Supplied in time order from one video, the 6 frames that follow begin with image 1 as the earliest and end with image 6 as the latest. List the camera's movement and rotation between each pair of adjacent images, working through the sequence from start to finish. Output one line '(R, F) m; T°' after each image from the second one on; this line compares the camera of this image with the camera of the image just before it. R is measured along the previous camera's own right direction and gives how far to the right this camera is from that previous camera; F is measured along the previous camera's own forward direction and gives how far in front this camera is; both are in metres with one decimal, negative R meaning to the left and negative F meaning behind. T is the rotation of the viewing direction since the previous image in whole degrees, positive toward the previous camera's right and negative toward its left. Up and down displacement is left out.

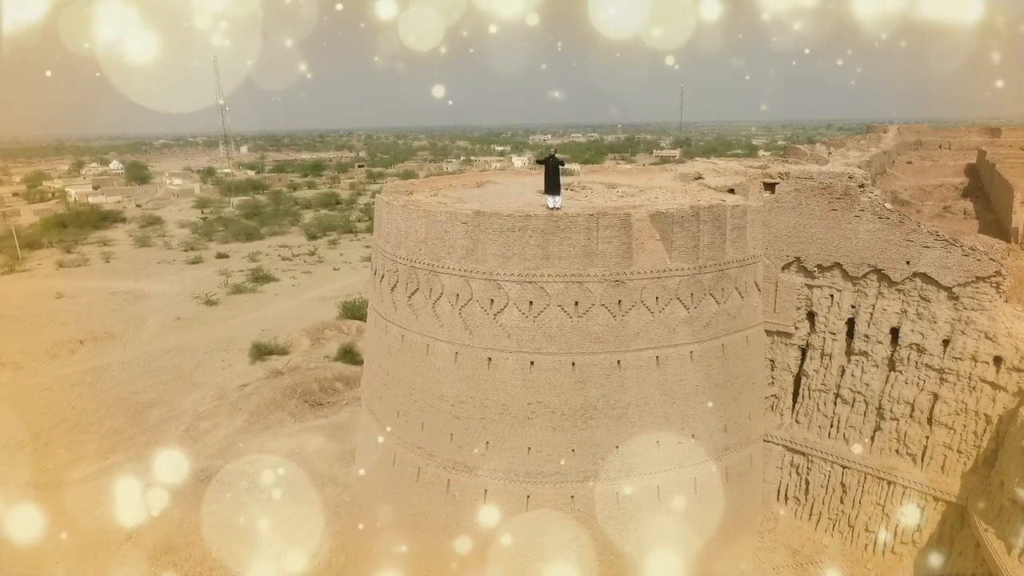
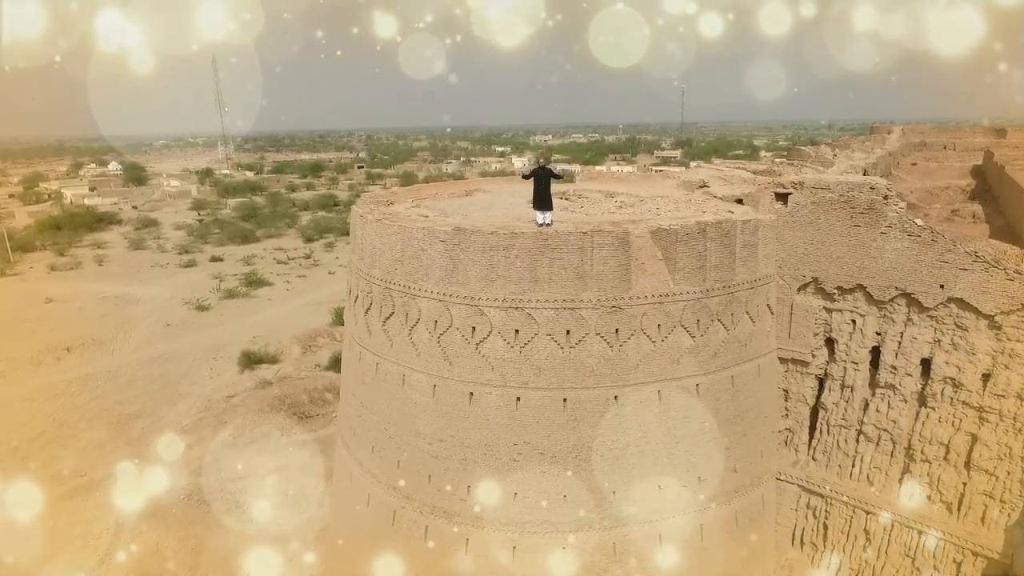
(+0.2, +0.8) m; 0°
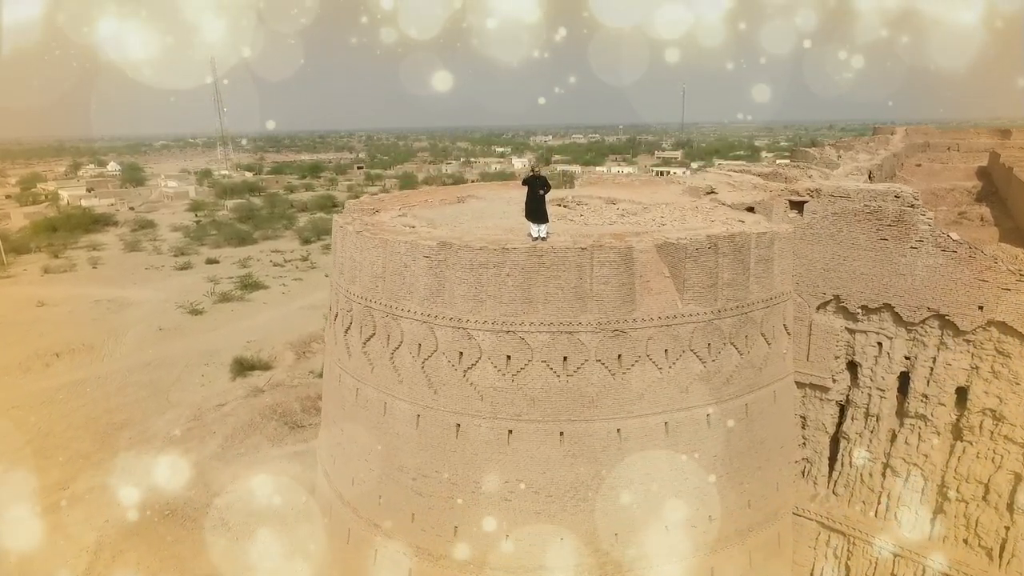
(+0.1, +0.6) m; 0°
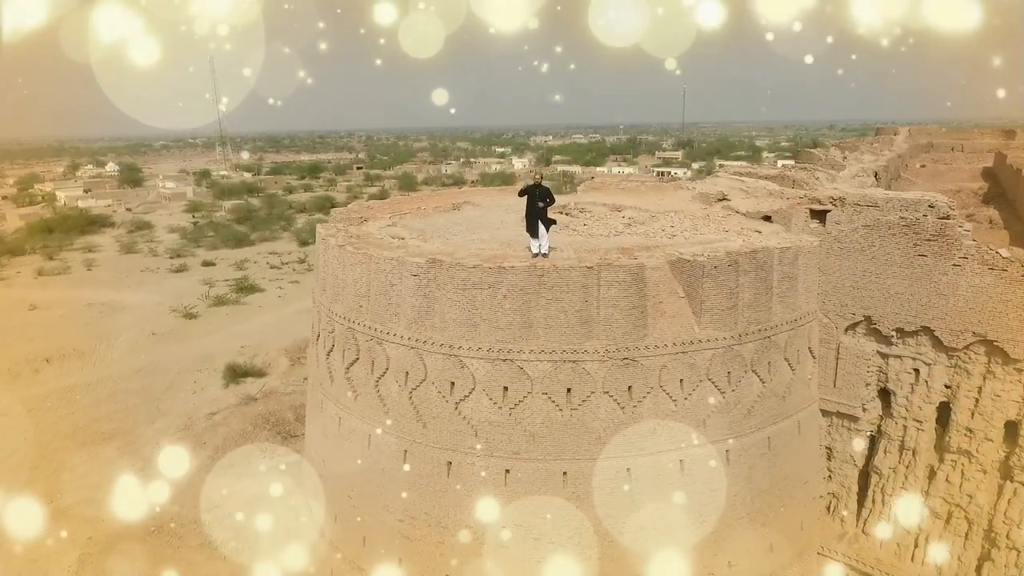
(0.0, +0.6) m; 0°
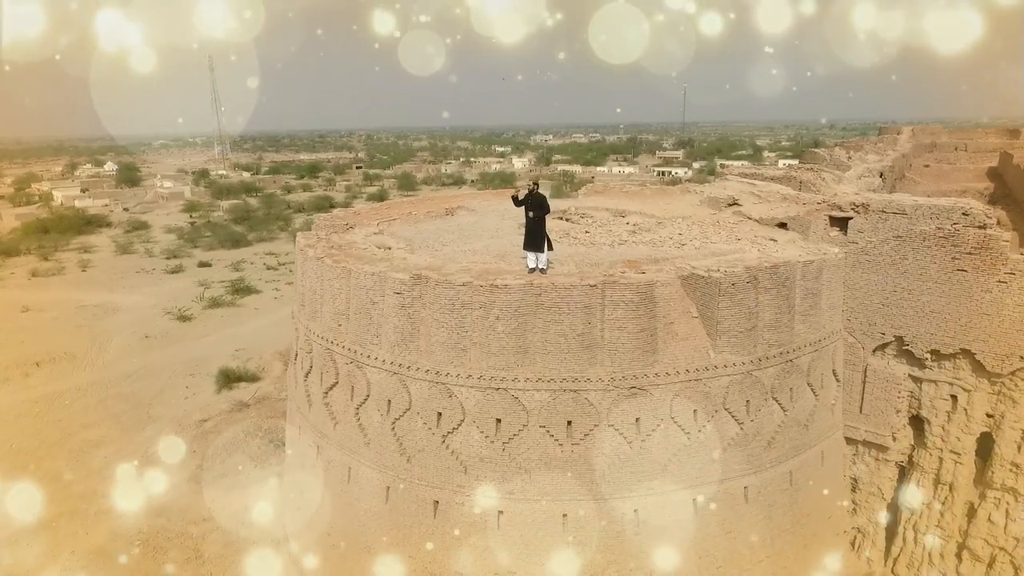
(+0.1, +0.6) m; 0°
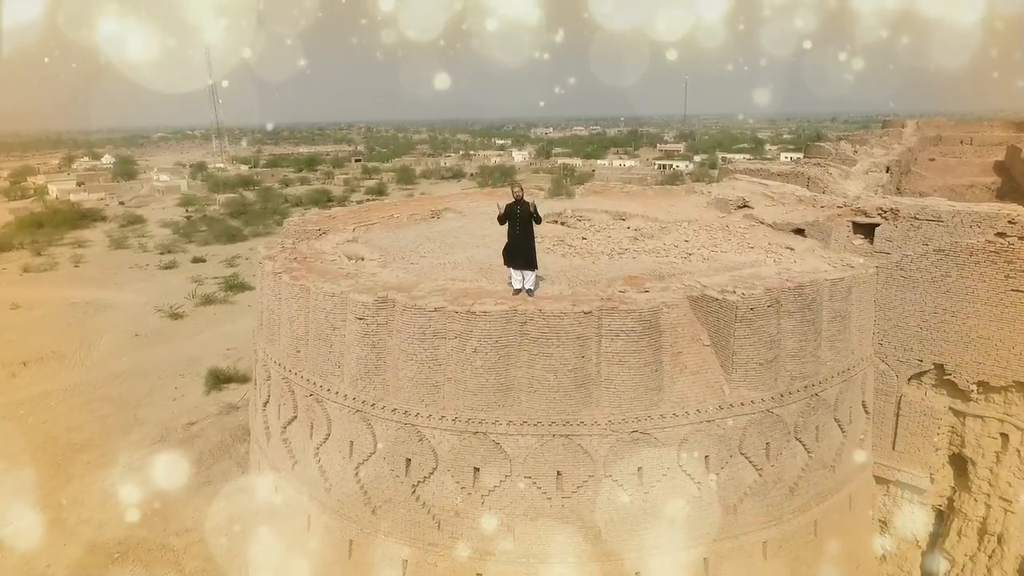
(+0.1, +0.7) m; 0°
